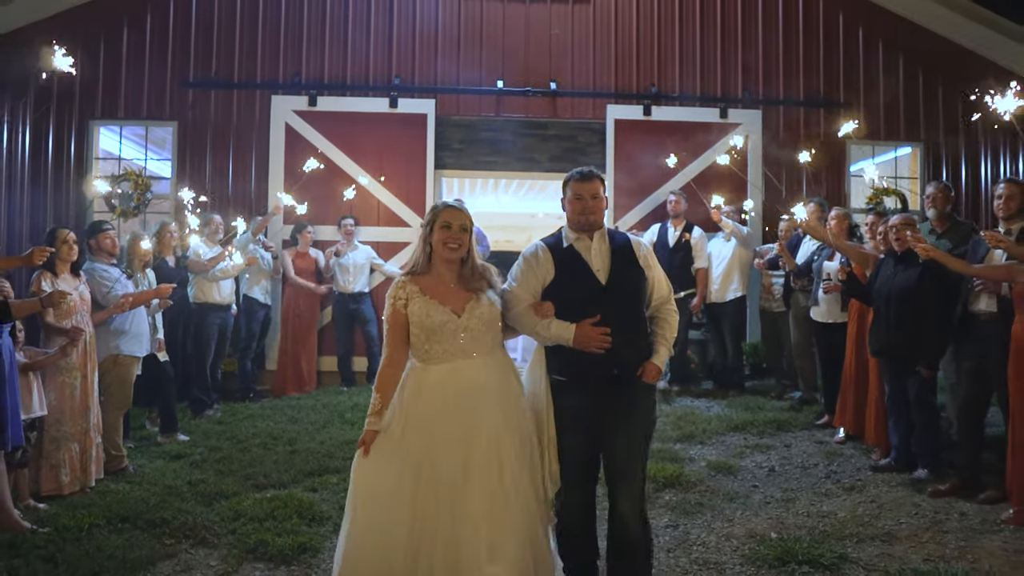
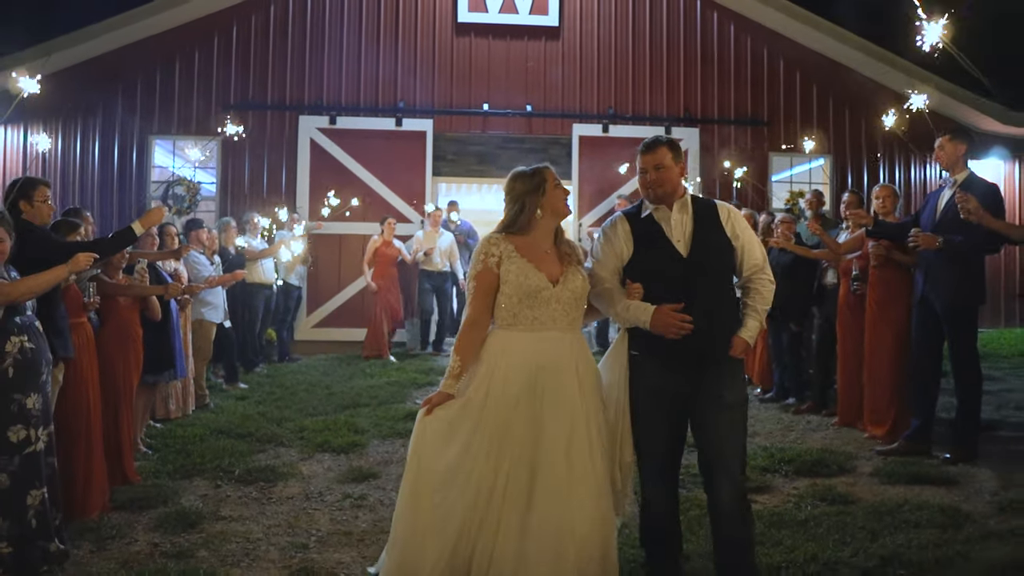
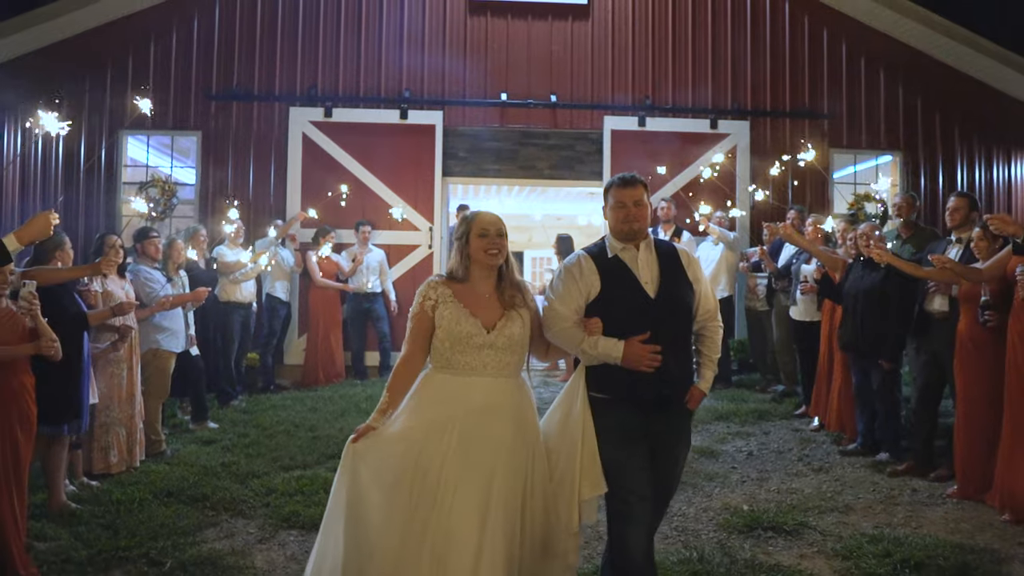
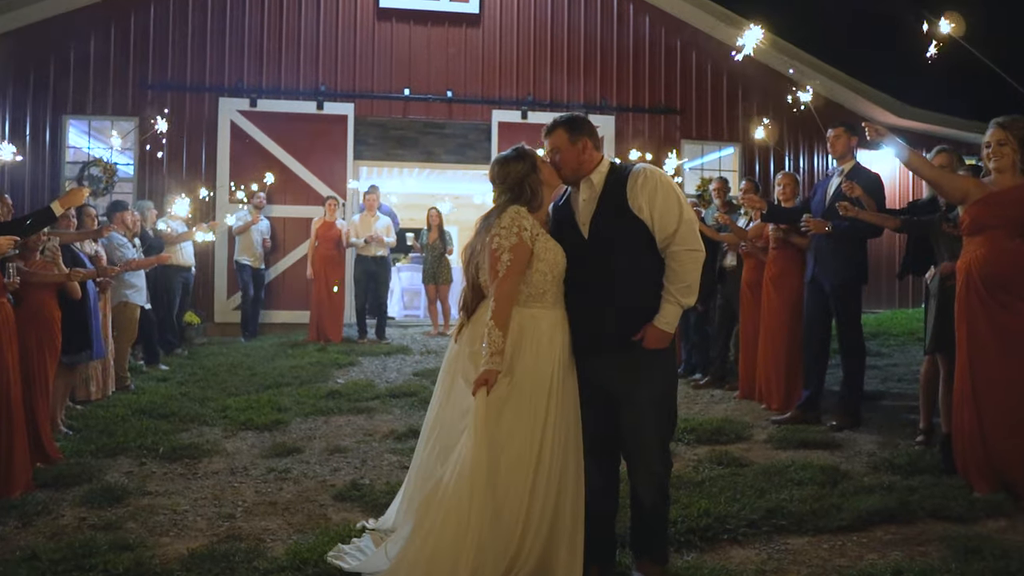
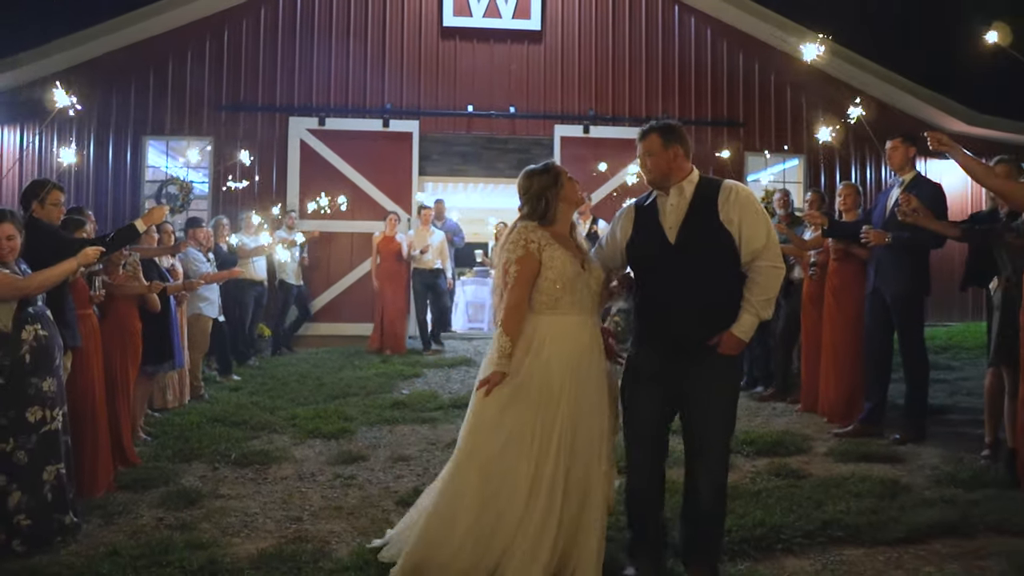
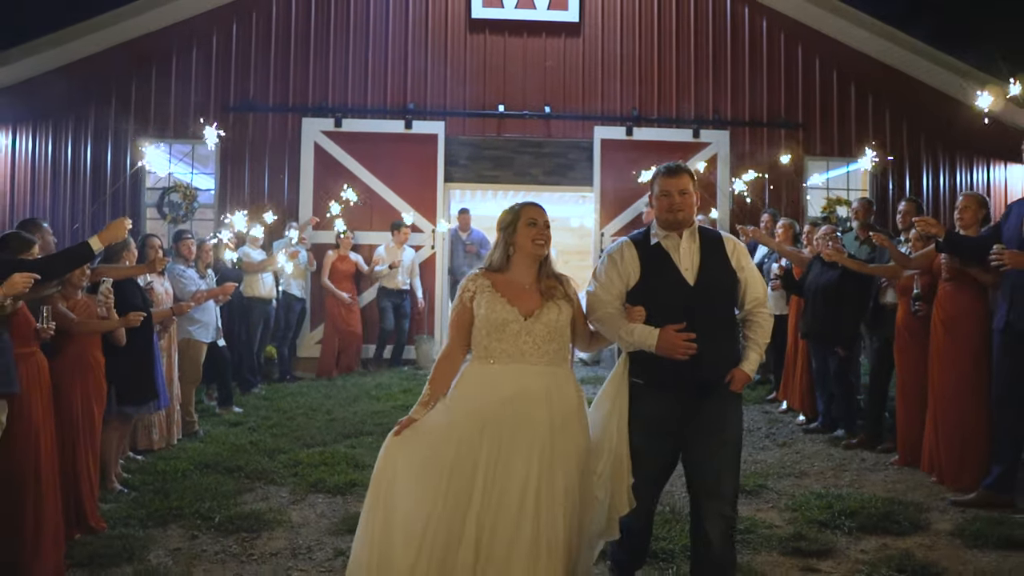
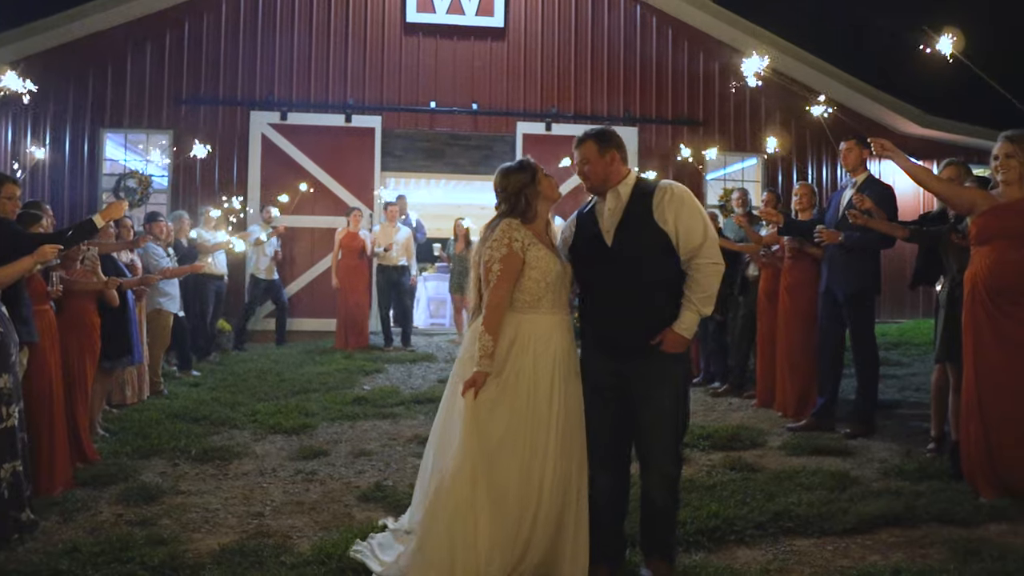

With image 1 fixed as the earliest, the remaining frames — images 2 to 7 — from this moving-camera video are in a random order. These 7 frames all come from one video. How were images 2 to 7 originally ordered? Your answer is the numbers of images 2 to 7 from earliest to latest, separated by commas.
3, 6, 2, 5, 7, 4
